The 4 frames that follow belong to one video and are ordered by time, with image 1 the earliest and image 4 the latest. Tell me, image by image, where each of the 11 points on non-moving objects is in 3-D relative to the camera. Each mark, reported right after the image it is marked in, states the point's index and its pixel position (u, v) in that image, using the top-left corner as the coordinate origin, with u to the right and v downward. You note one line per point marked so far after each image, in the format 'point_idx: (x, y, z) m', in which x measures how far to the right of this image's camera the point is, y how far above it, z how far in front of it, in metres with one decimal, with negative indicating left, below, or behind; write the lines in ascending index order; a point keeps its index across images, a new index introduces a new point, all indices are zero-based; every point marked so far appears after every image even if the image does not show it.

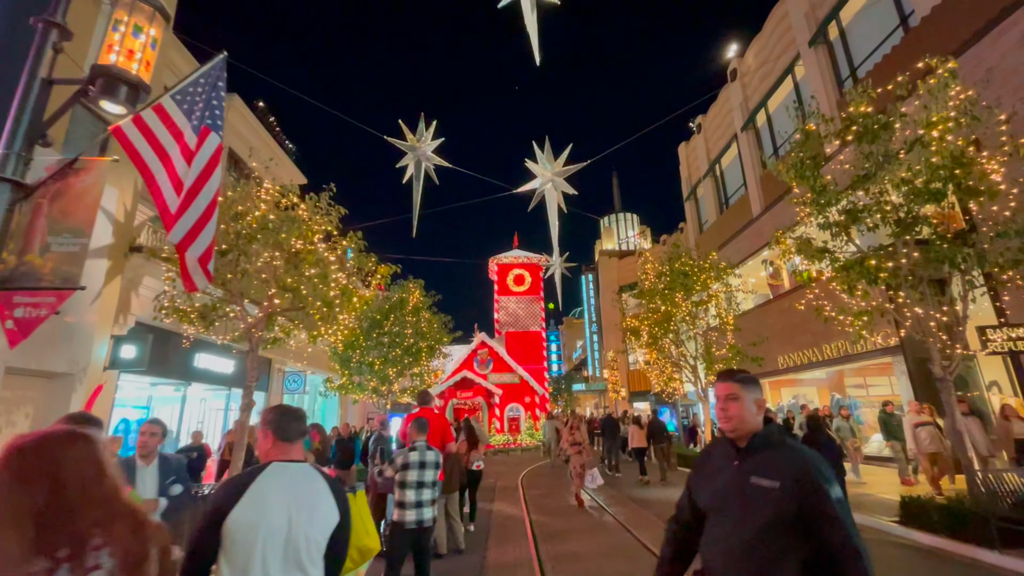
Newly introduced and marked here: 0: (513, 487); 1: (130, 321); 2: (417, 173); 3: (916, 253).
0: (0.0, -5.8, +13.9) m
1: (-9.1, -0.8, +11.5) m
2: (-3.1, +3.8, +15.8) m
3: (+6.8, +0.6, +8.0) m
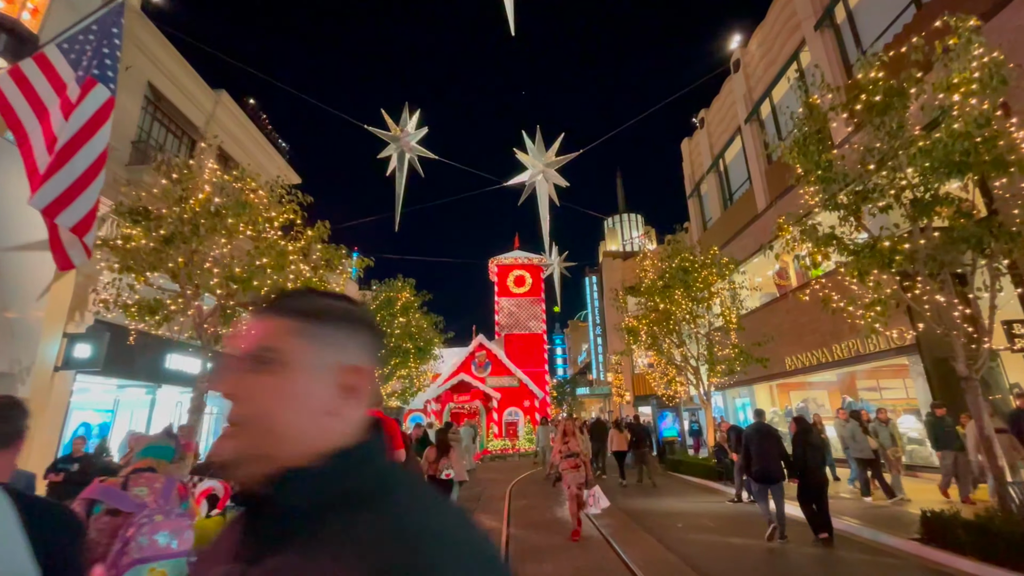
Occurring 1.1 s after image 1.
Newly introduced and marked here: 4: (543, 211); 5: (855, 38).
0: (-0.4, -5.7, +13.0) m
1: (-9.6, -0.7, +10.8) m
2: (-3.5, +3.9, +15.0) m
3: (+6.3, +0.8, +7.1) m
4: (+1.0, +2.5, +15.6) m
5: (+11.0, +8.0, +15.3) m
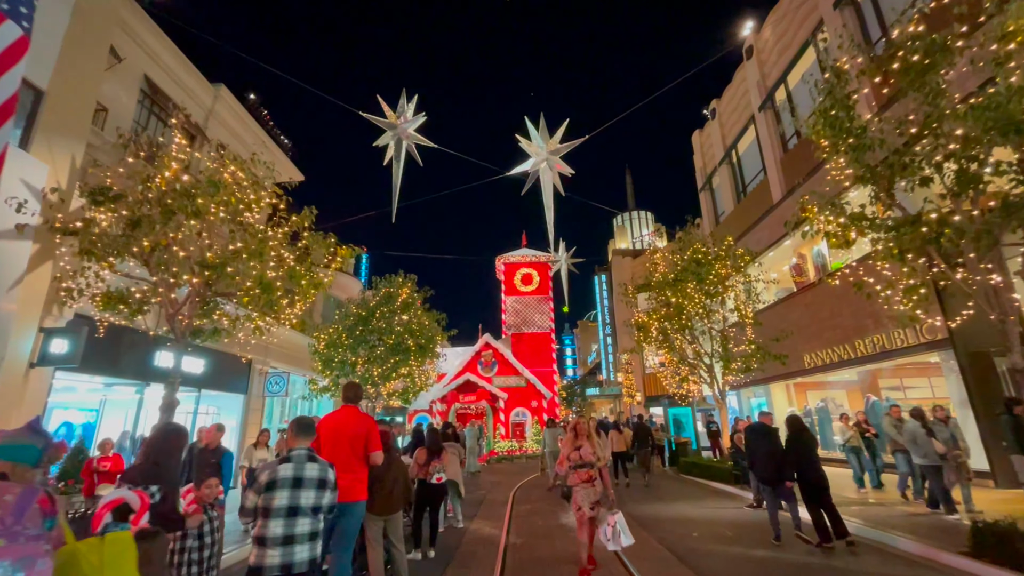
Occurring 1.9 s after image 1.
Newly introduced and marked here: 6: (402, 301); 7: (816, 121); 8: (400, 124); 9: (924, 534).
0: (-0.3, -5.5, +12.3) m
1: (-9.5, -0.5, +10.3) m
2: (-3.4, +4.0, +14.4) m
3: (+6.2, +1.0, +6.3) m
4: (+1.1, +2.7, +14.9) m
5: (+11.0, +8.3, +14.4) m
6: (-4.2, -0.5, +18.4) m
7: (+4.8, +2.6, +7.6) m
8: (-3.3, +4.8, +14.0) m
9: (+6.7, -4.0, +7.7) m
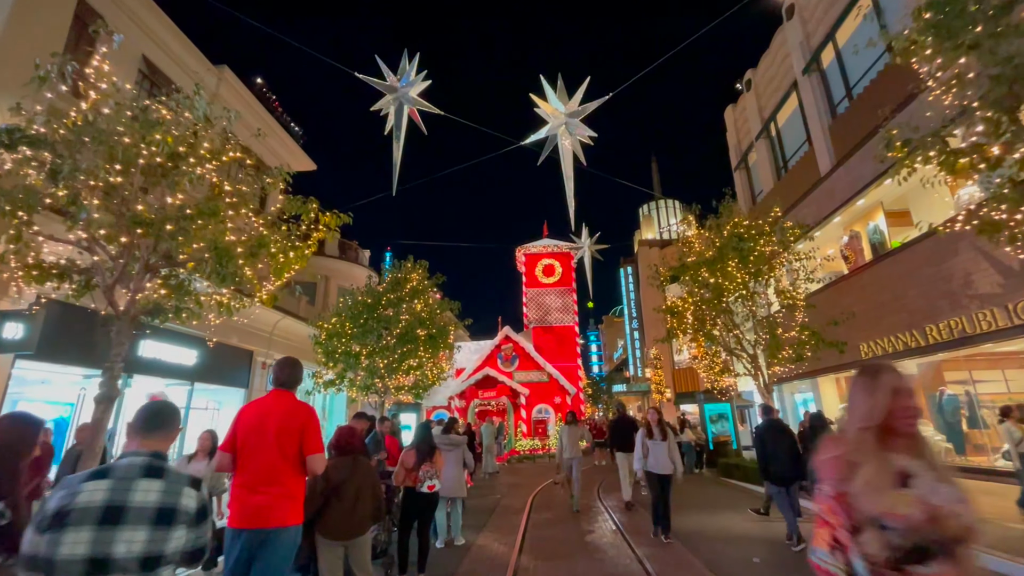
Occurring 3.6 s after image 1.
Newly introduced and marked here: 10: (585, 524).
0: (+0.1, -5.0, +10.7) m
1: (-9.3, -0.1, +9.2) m
2: (-3.0, +4.5, +13.0) m
3: (+6.2, +1.6, +4.4) m
4: (+1.5, +3.3, +13.2) m
5: (+11.3, +8.9, +12.2) m
6: (-3.6, 0.0, +17.0) m
7: (+4.9, +3.2, +5.8) m
8: (-2.9, +5.3, +12.6) m
9: (+6.8, -3.4, +5.8) m
10: (+1.4, -4.4, +9.0) m
